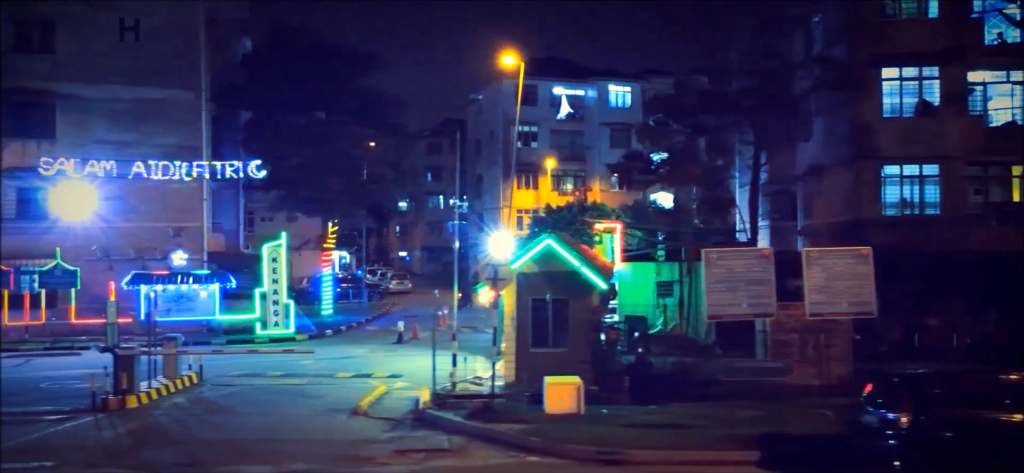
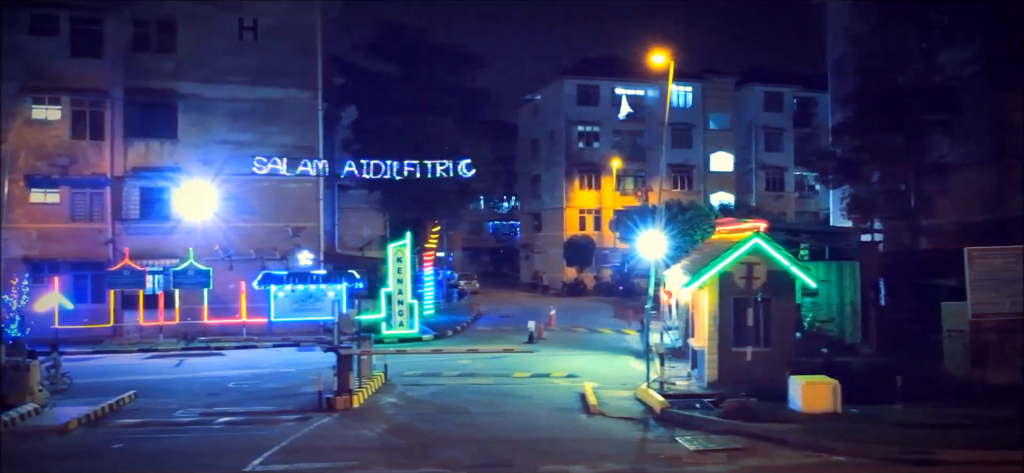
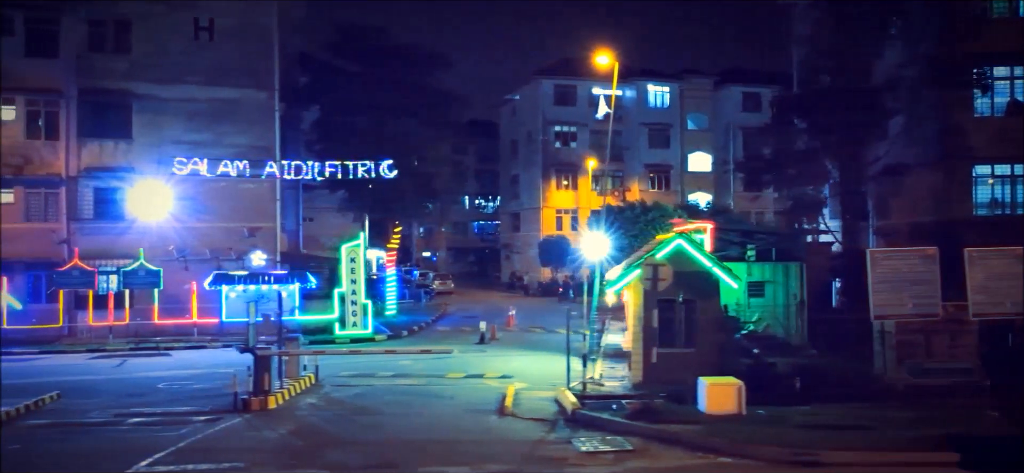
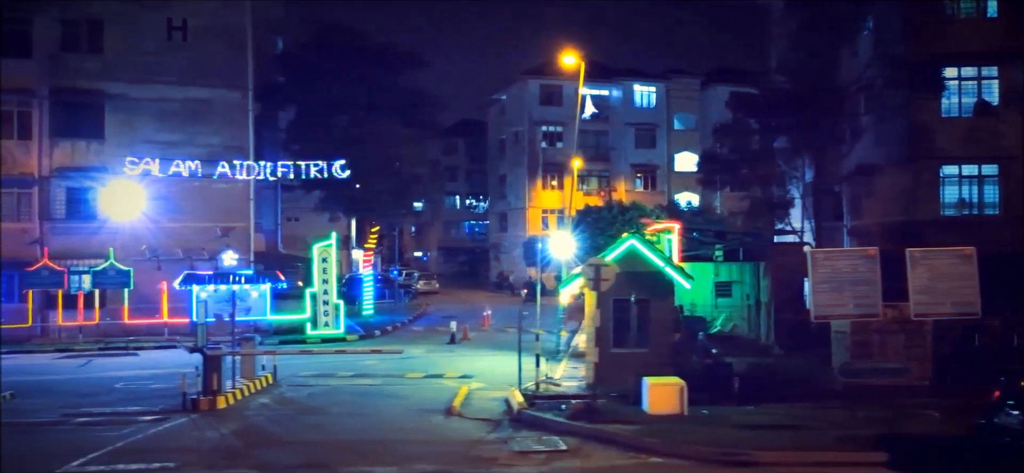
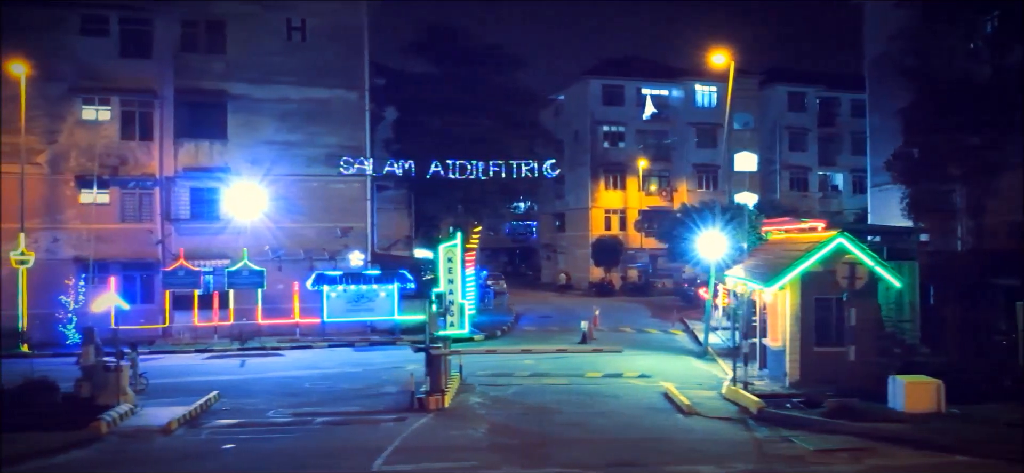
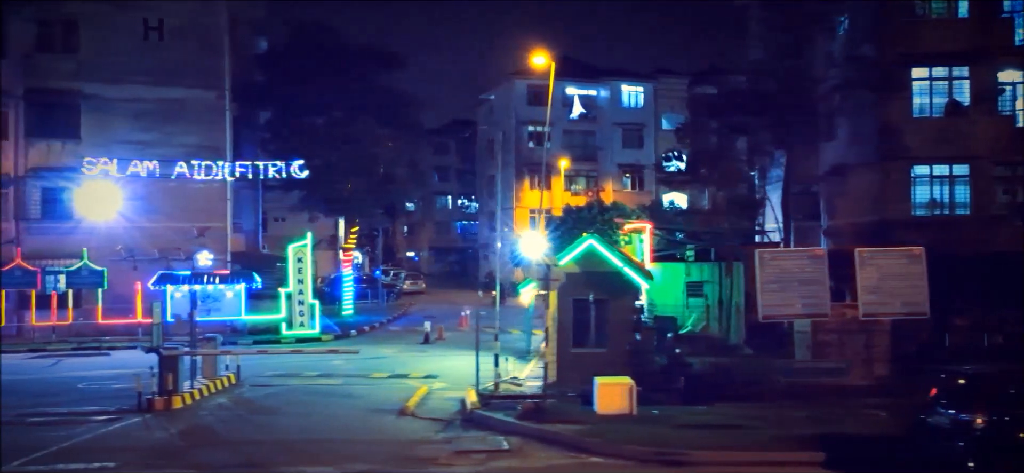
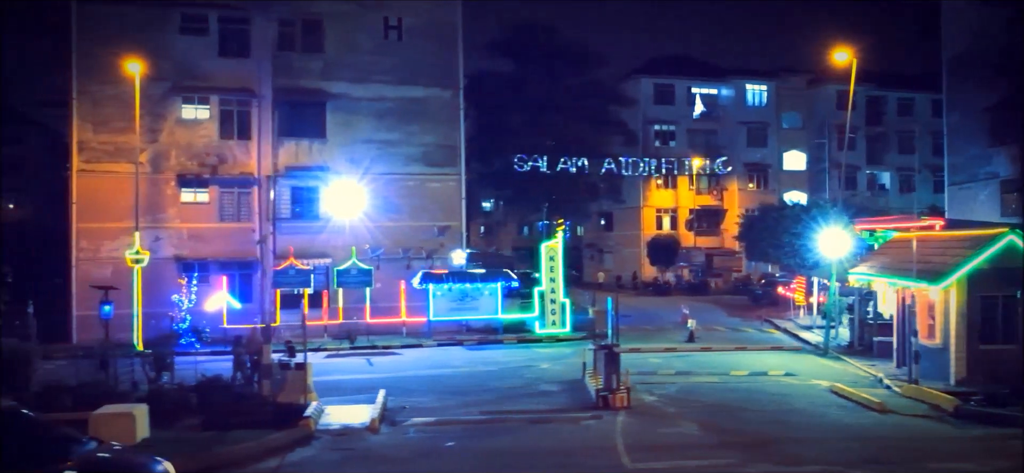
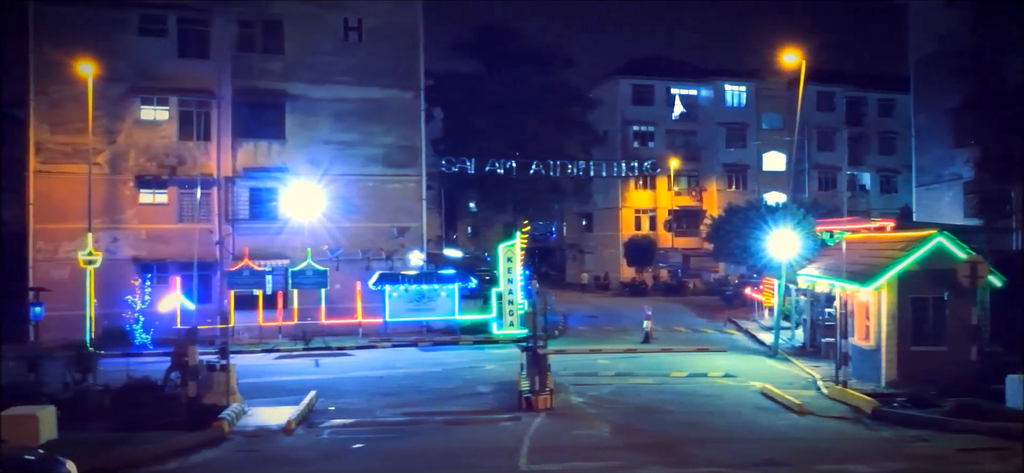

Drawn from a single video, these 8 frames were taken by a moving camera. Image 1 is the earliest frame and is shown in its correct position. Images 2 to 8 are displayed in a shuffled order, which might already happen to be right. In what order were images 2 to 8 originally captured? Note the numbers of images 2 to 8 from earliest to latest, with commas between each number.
6, 4, 3, 2, 5, 8, 7
